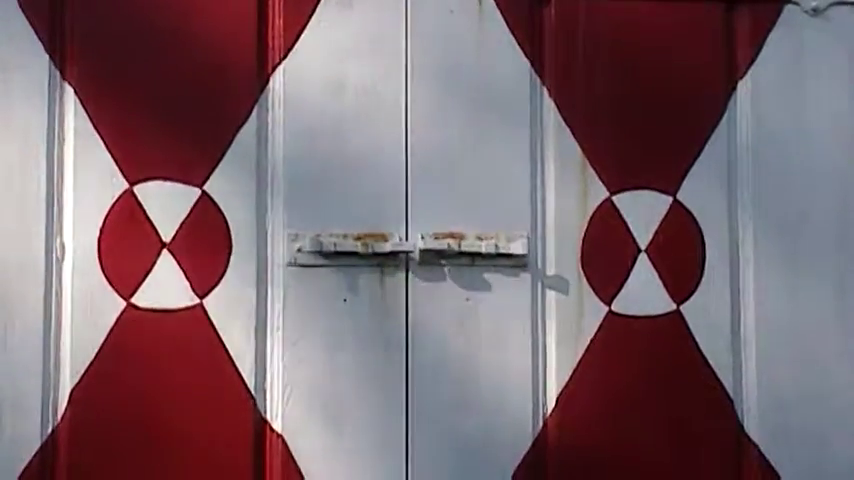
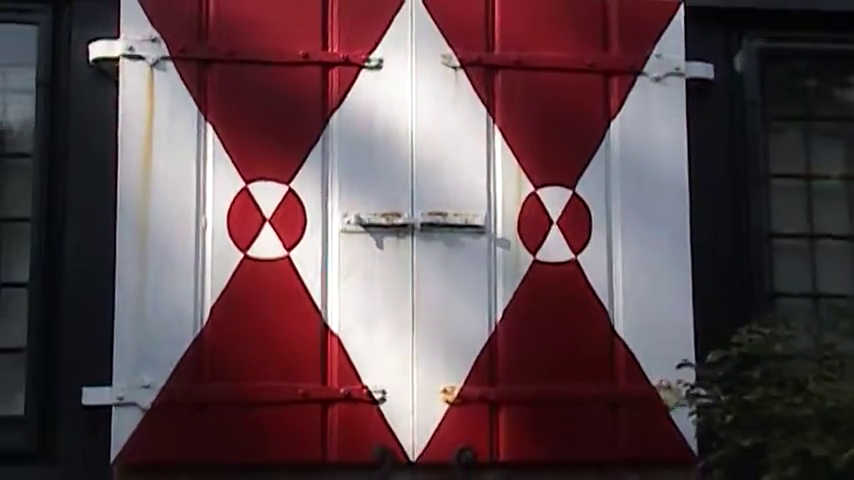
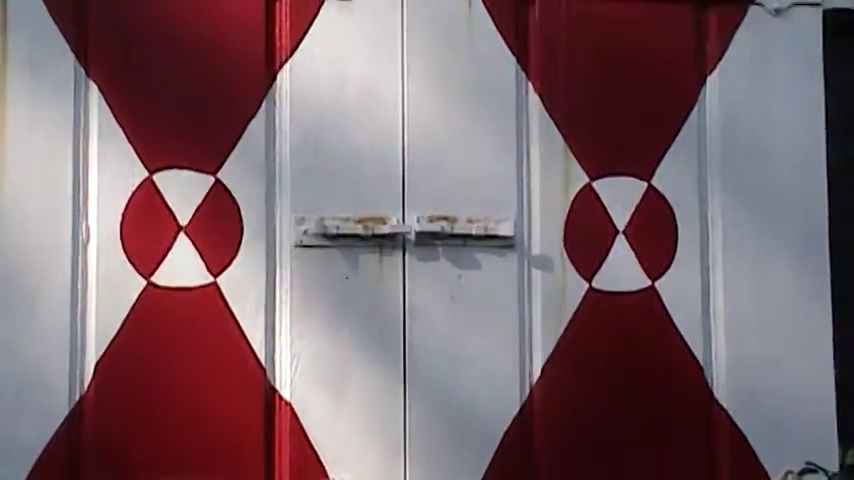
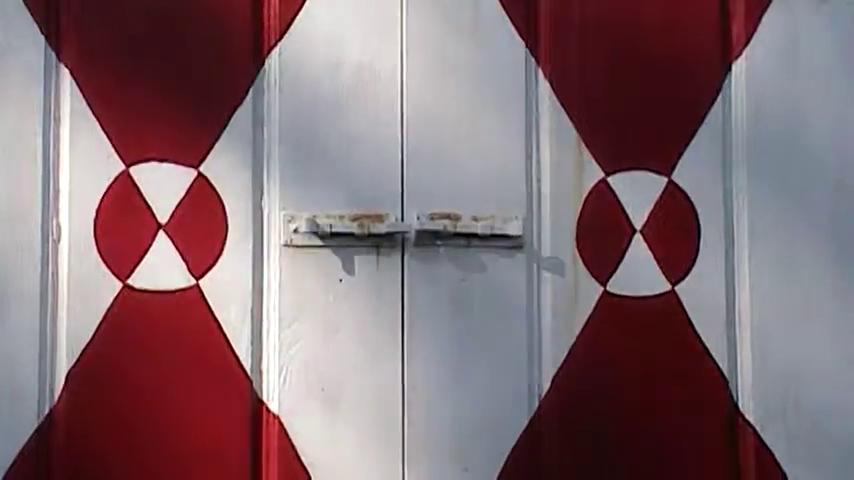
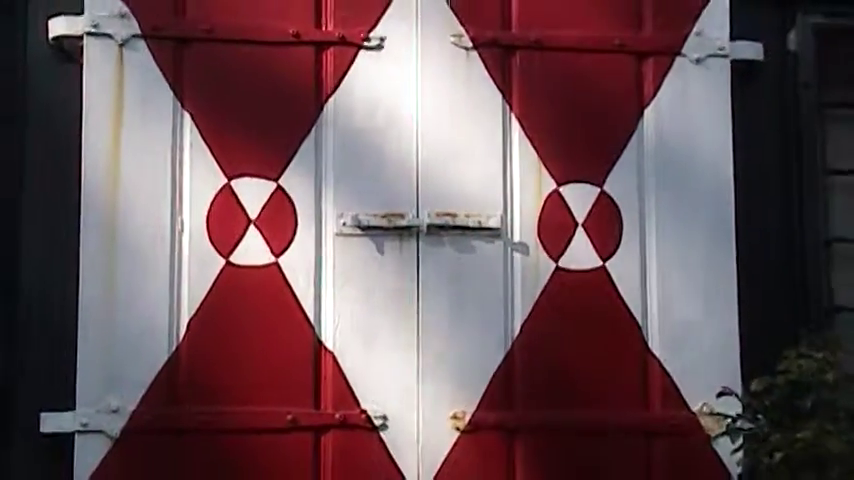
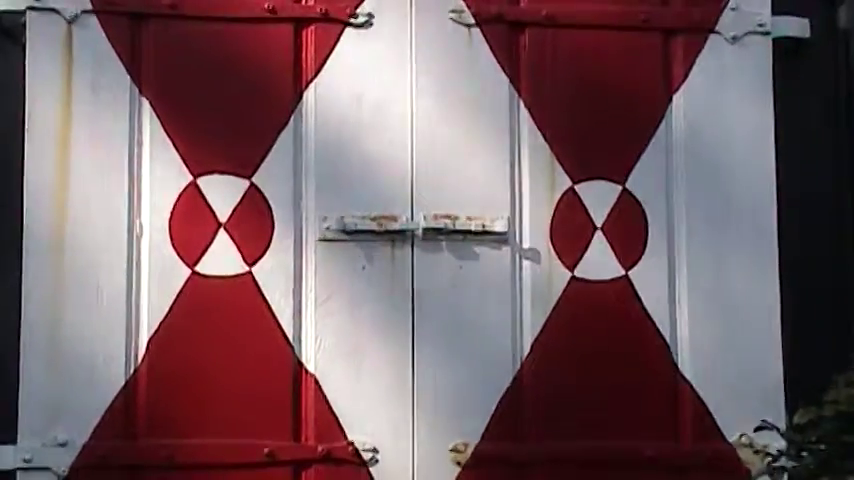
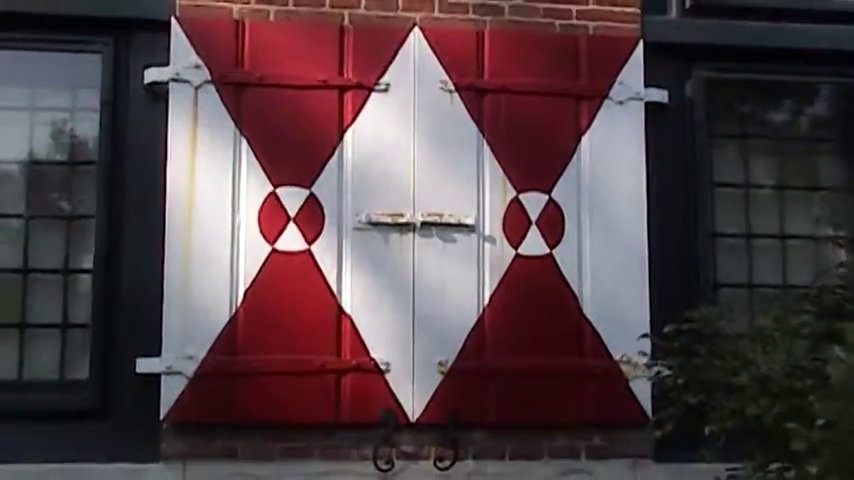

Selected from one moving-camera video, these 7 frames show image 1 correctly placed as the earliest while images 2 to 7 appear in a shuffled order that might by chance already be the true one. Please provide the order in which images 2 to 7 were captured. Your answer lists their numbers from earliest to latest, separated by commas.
4, 3, 6, 5, 2, 7
